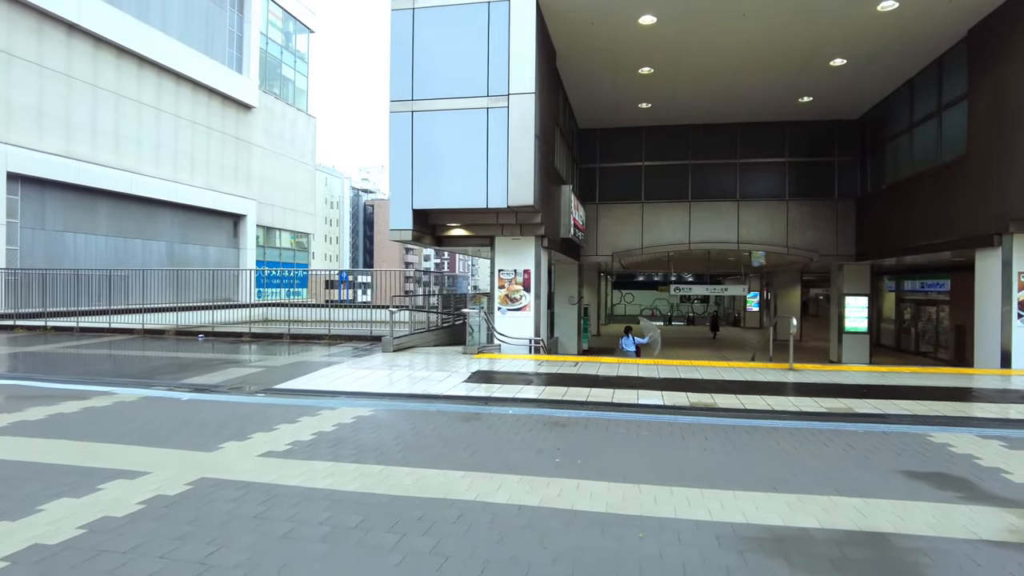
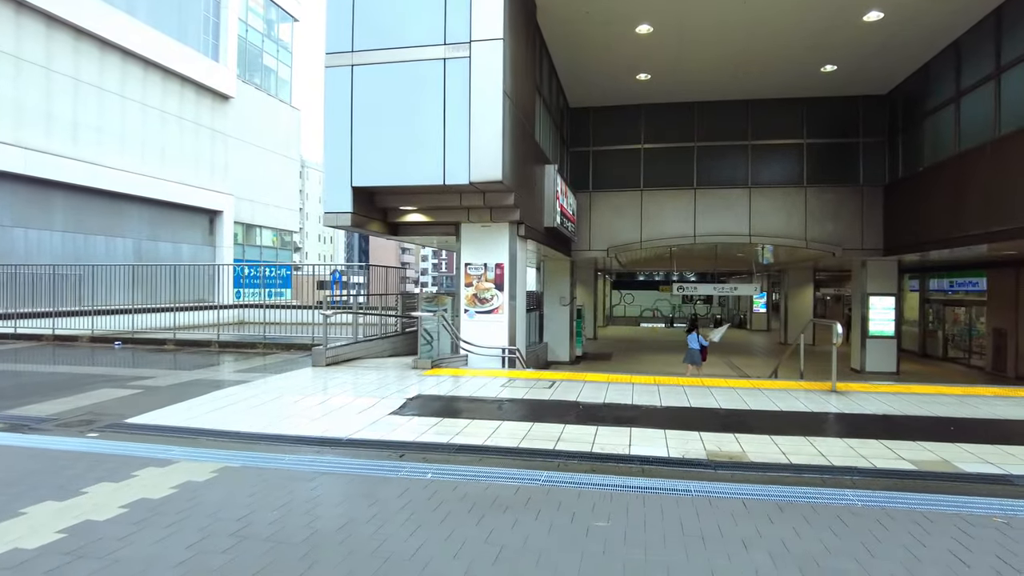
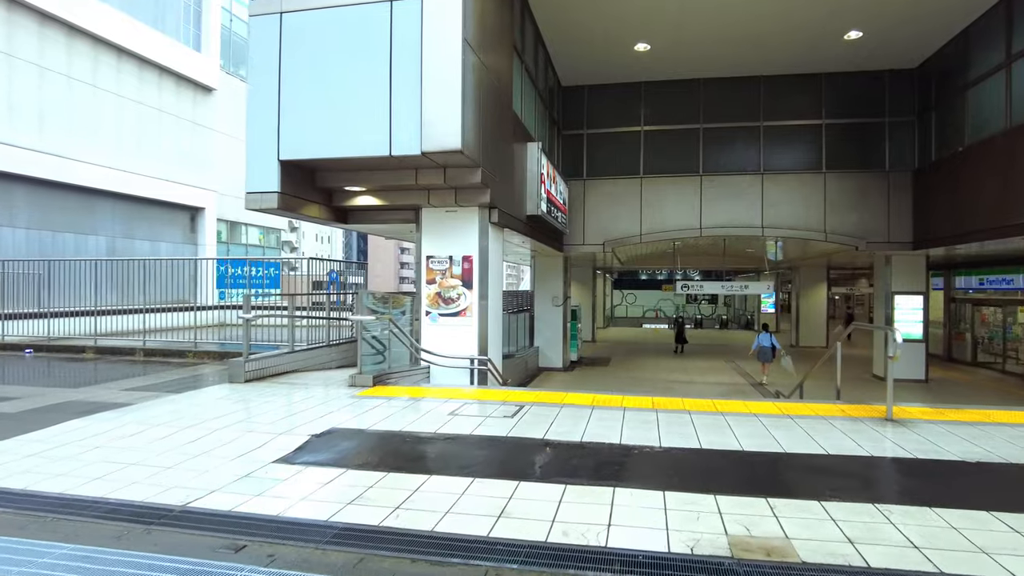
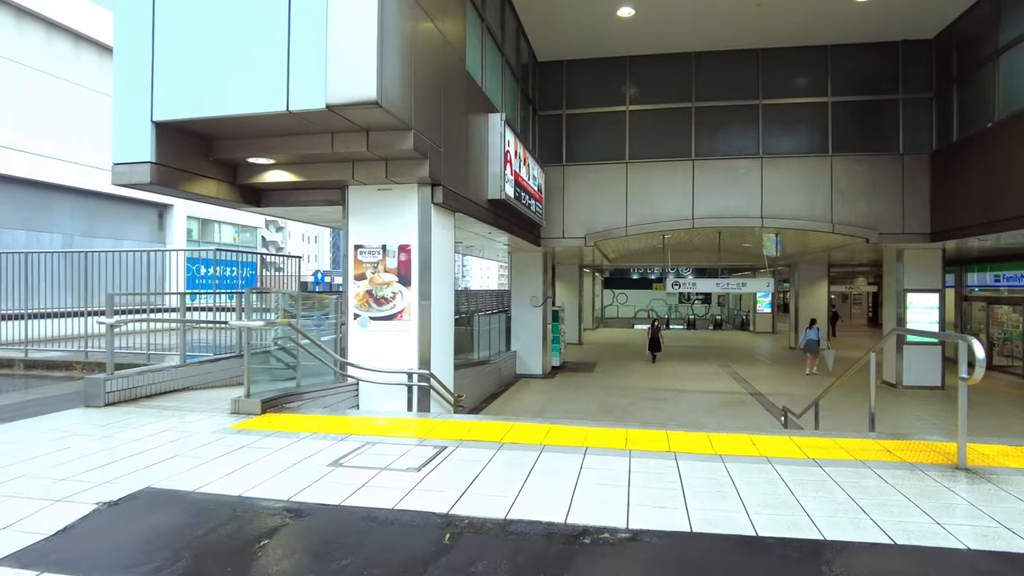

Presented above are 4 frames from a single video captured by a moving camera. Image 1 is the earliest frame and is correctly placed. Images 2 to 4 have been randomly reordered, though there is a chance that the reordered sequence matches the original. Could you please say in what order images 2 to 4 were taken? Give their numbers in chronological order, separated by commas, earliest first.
2, 3, 4
